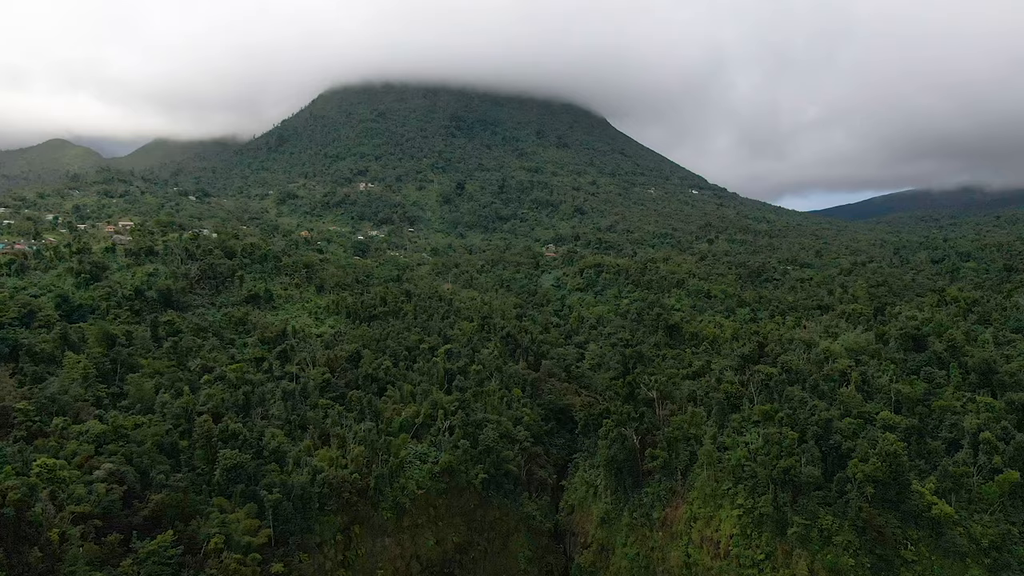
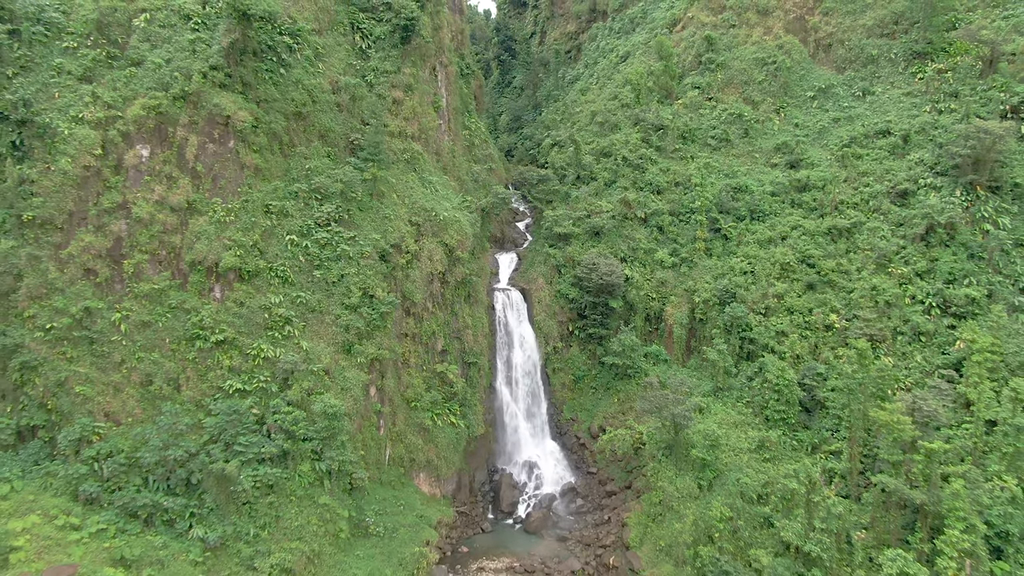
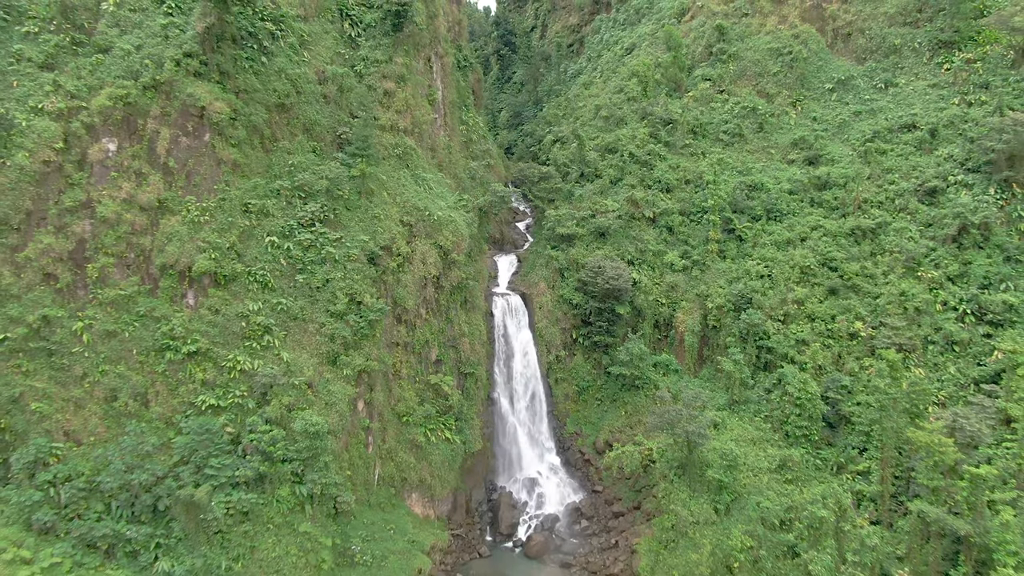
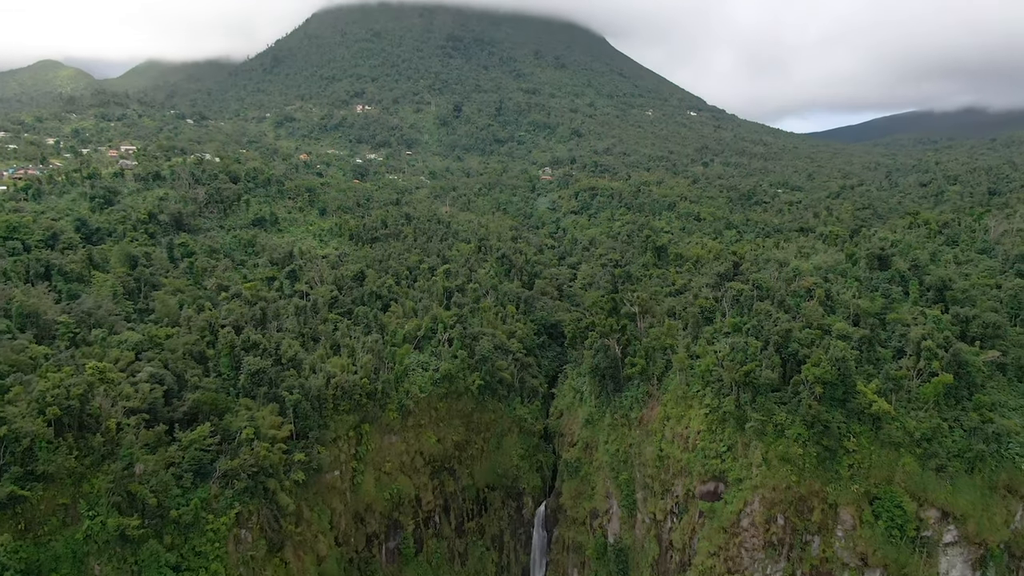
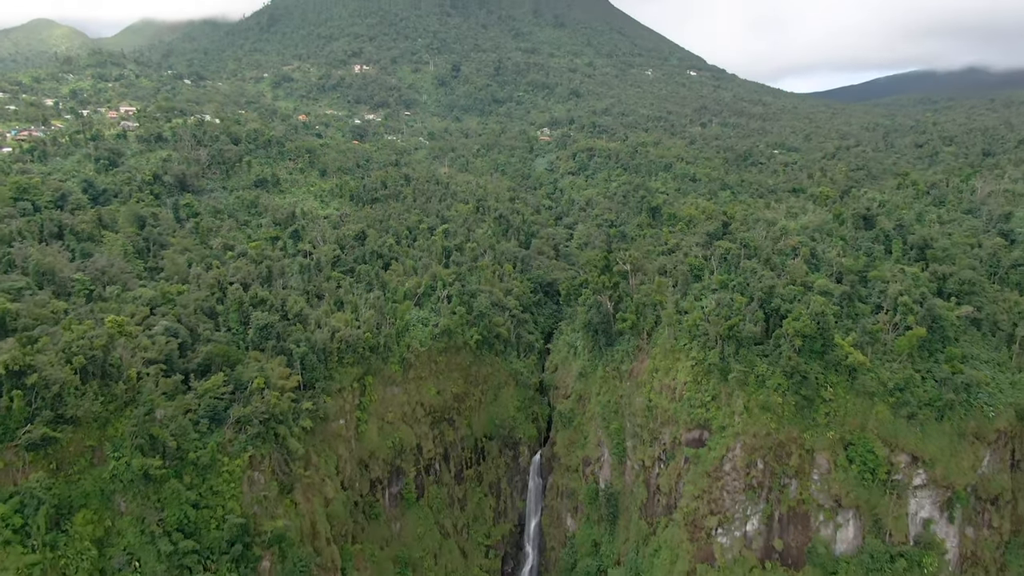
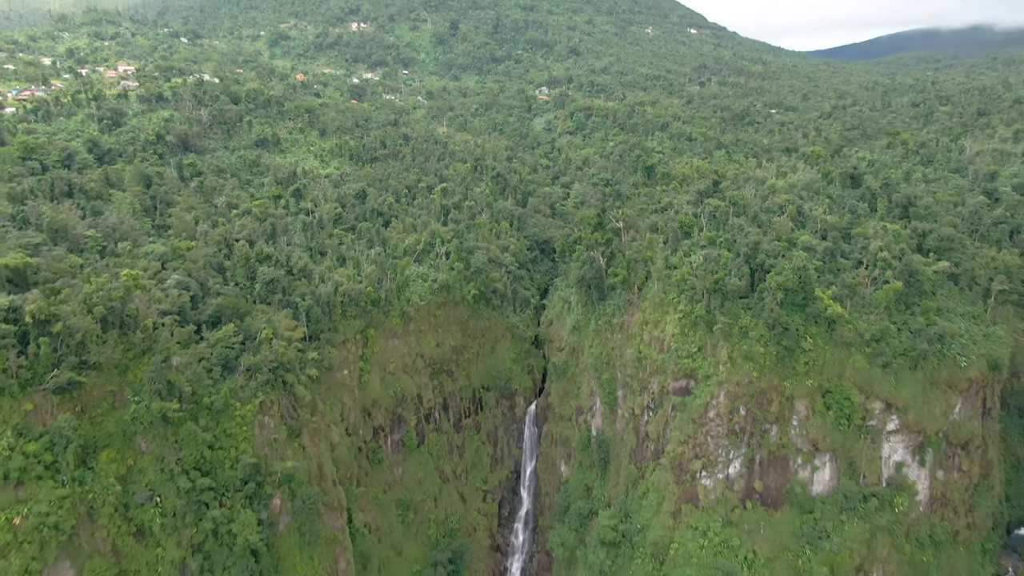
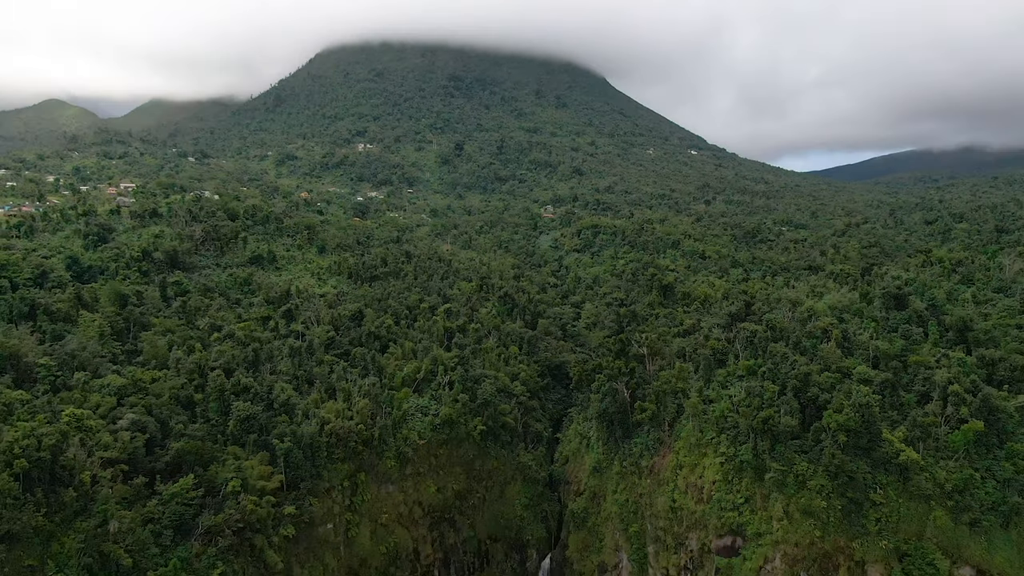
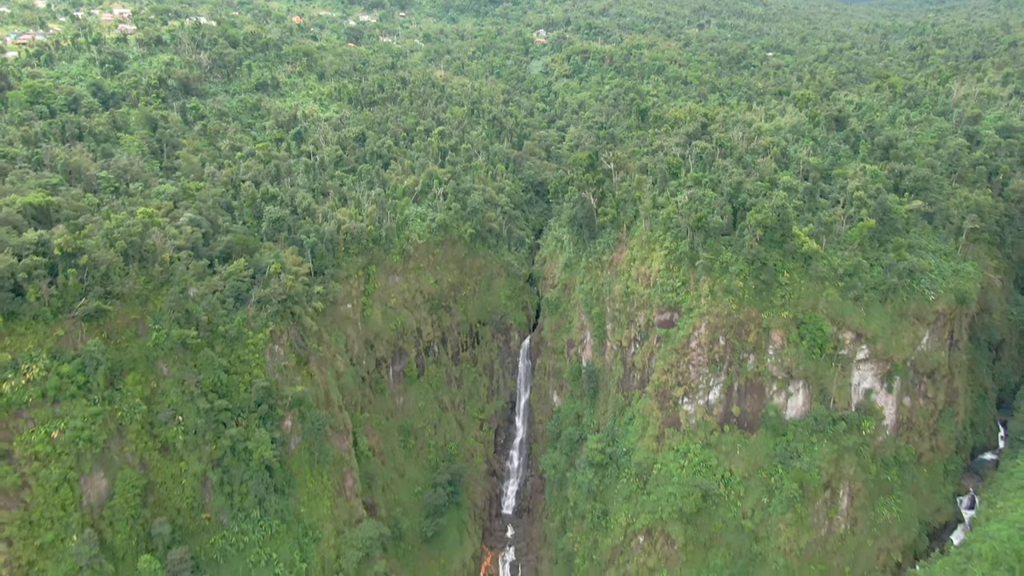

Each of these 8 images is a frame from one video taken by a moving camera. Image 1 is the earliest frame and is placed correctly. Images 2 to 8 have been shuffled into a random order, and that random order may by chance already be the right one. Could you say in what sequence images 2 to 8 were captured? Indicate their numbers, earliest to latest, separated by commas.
7, 4, 5, 6, 8, 3, 2
